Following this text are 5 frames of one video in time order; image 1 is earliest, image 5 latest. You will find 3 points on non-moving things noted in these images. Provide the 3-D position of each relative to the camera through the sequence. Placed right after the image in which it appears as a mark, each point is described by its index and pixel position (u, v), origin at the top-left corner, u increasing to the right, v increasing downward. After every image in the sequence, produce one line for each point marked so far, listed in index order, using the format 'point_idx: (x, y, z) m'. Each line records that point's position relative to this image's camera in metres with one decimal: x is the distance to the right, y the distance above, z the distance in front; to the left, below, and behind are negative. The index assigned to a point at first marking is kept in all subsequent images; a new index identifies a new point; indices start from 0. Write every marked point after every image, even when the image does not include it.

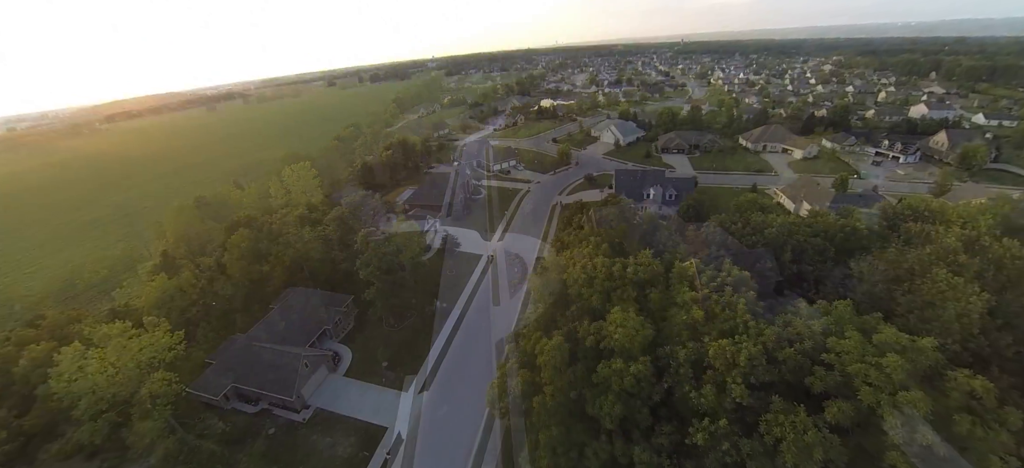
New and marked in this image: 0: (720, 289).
0: (+11.0, -2.9, +19.6) m
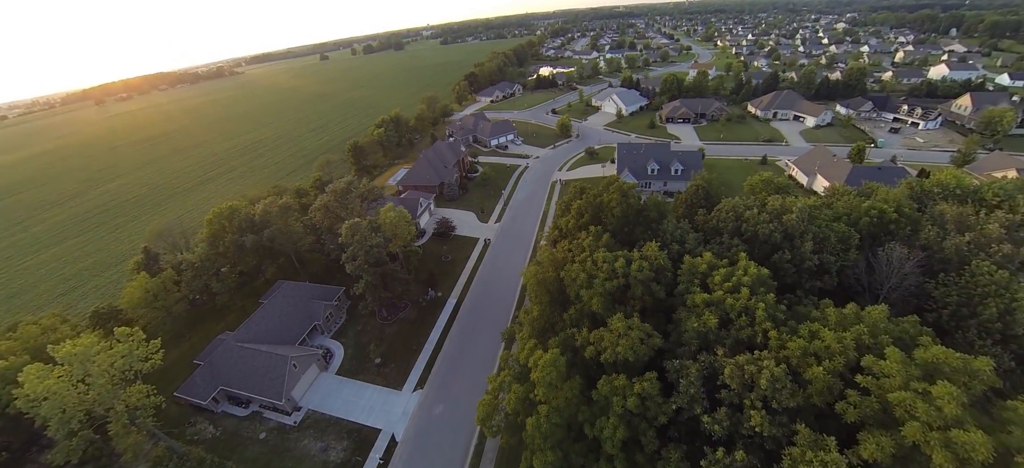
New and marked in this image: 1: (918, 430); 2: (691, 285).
0: (+10.5, -2.7, +17.5) m
1: (+12.3, -5.9, +11.1) m
2: (+9.2, -2.7, +18.9) m
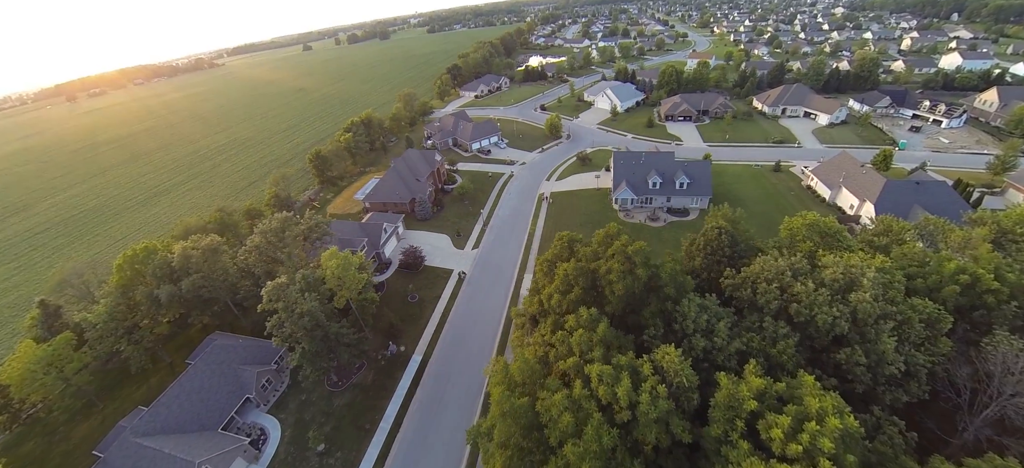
0: (+8.8, -6.7, +11.0) m
1: (+10.7, -10.0, +4.8) m
2: (+7.5, -6.7, +12.5) m
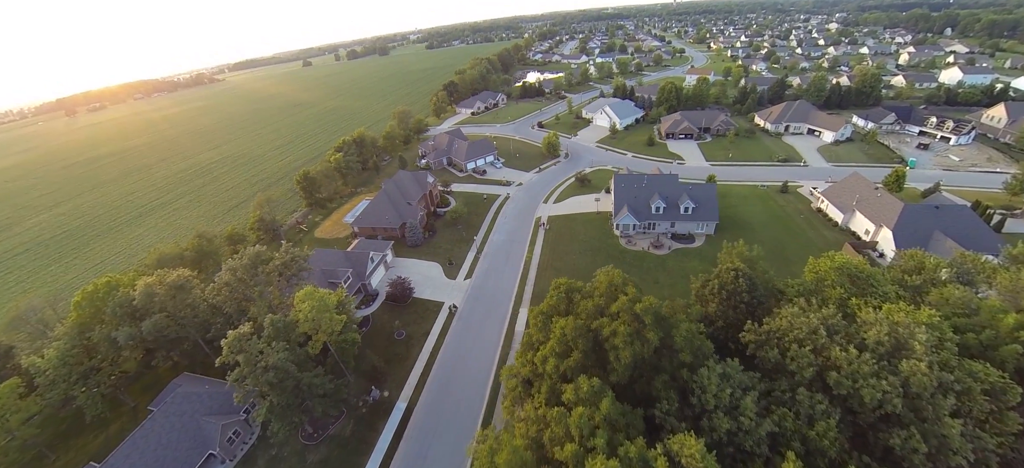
0: (+8.4, -8.6, +8.3) m
1: (+10.3, -11.8, +2.0) m
2: (+7.0, -8.7, +9.8) m
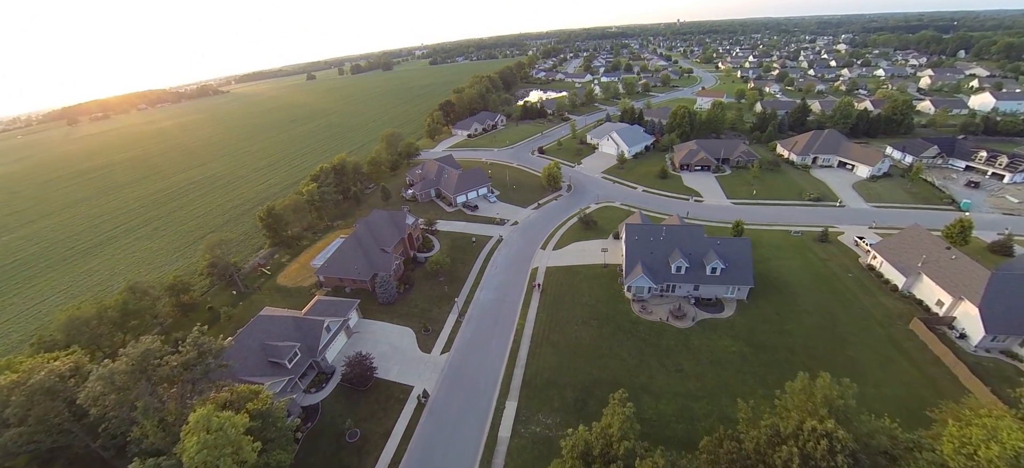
0: (+7.0, -13.3, +0.8) m
1: (+8.8, -16.3, -5.6) m
2: (+5.7, -13.4, +2.2) m
